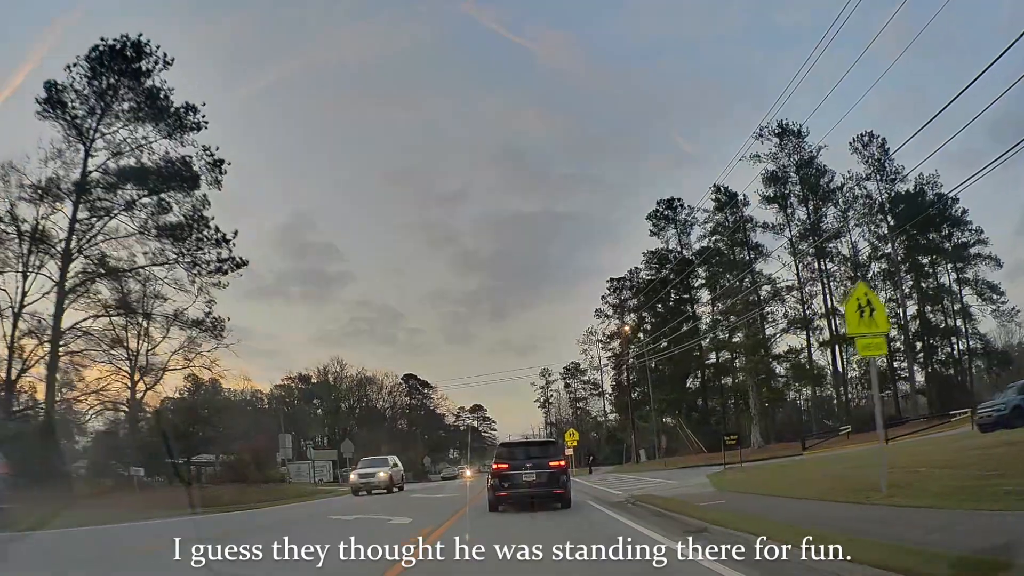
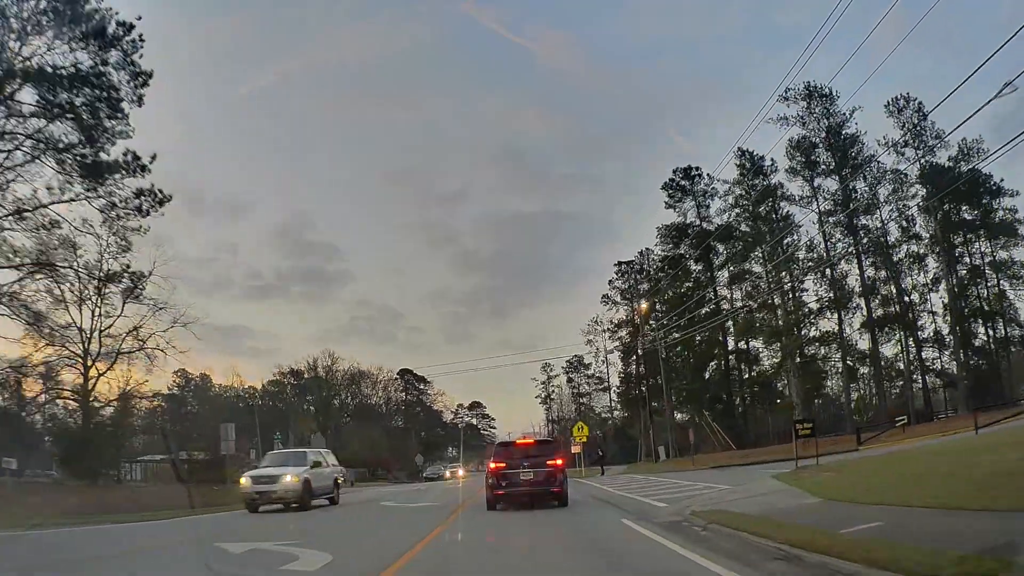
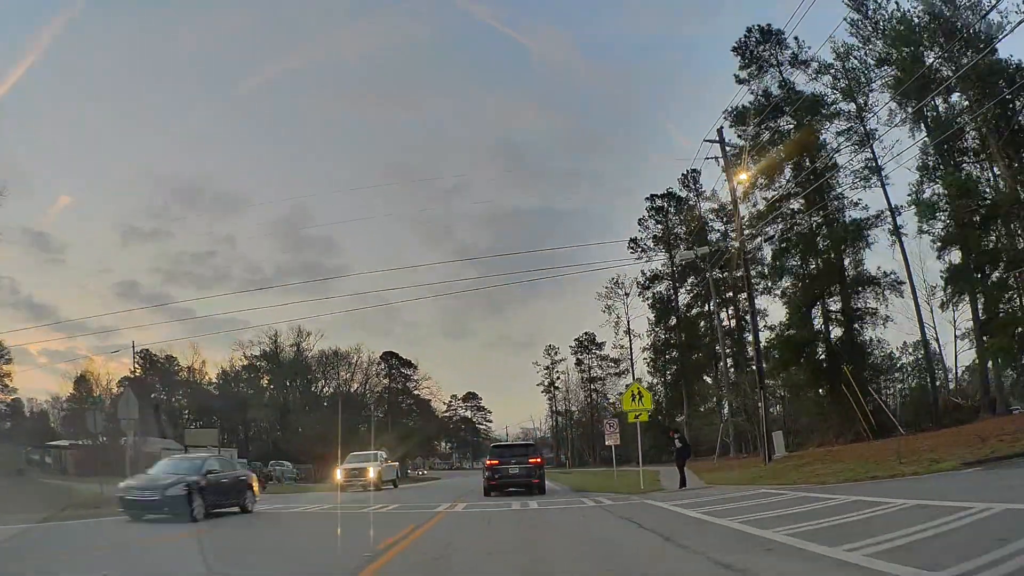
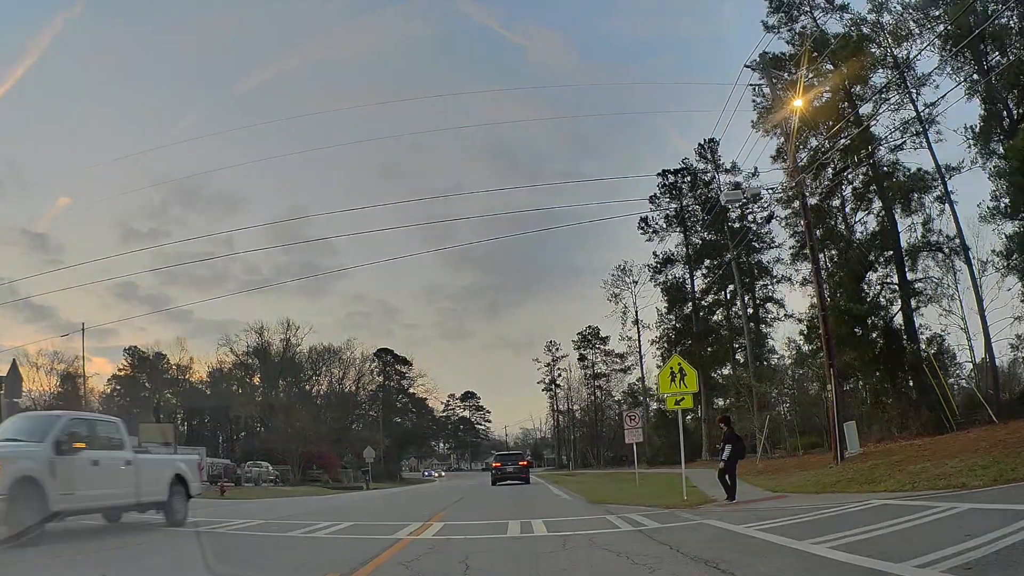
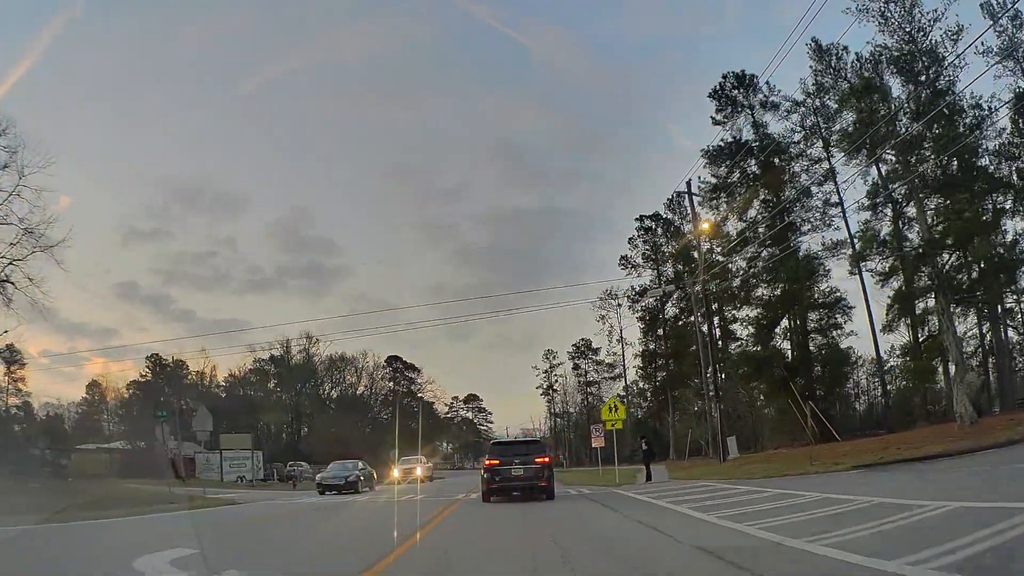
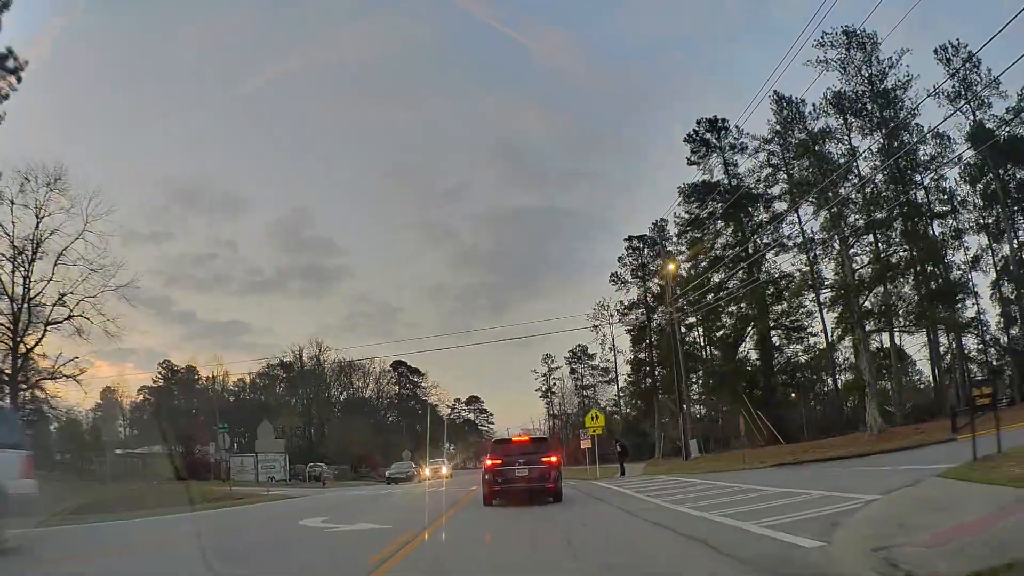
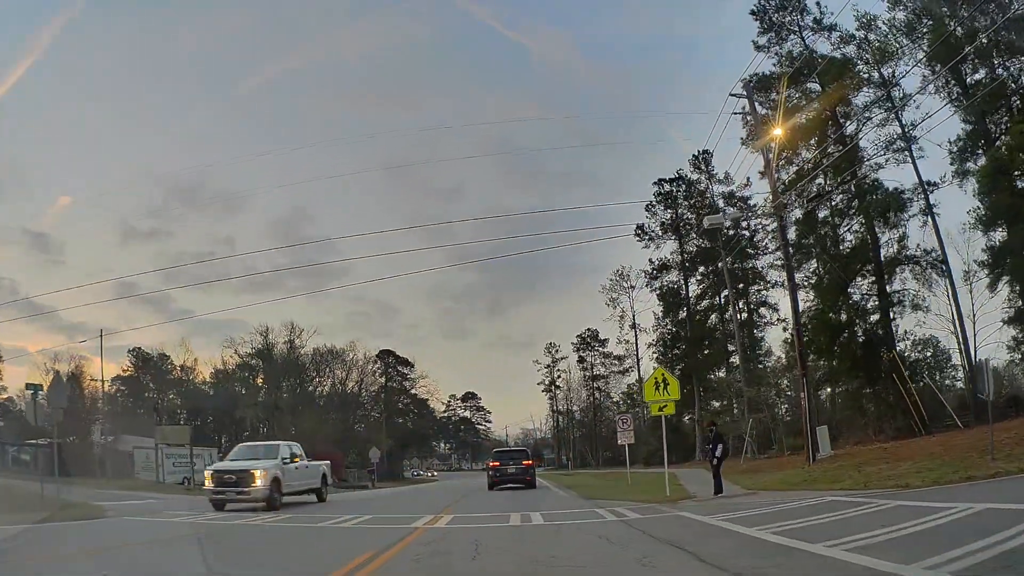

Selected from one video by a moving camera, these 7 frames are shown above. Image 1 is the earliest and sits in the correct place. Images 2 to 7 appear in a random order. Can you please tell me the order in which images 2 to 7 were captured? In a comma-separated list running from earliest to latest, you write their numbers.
2, 6, 5, 3, 7, 4
